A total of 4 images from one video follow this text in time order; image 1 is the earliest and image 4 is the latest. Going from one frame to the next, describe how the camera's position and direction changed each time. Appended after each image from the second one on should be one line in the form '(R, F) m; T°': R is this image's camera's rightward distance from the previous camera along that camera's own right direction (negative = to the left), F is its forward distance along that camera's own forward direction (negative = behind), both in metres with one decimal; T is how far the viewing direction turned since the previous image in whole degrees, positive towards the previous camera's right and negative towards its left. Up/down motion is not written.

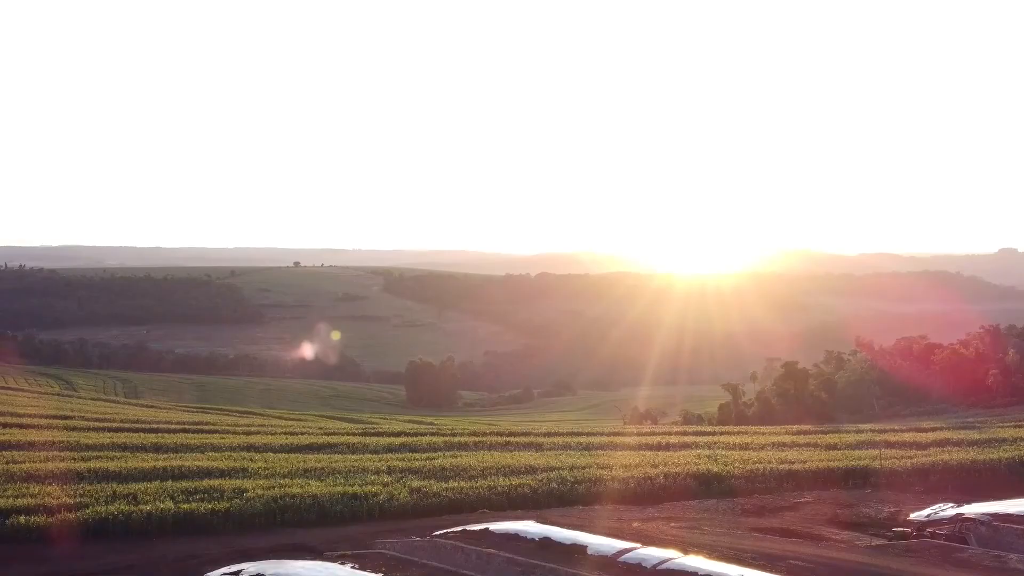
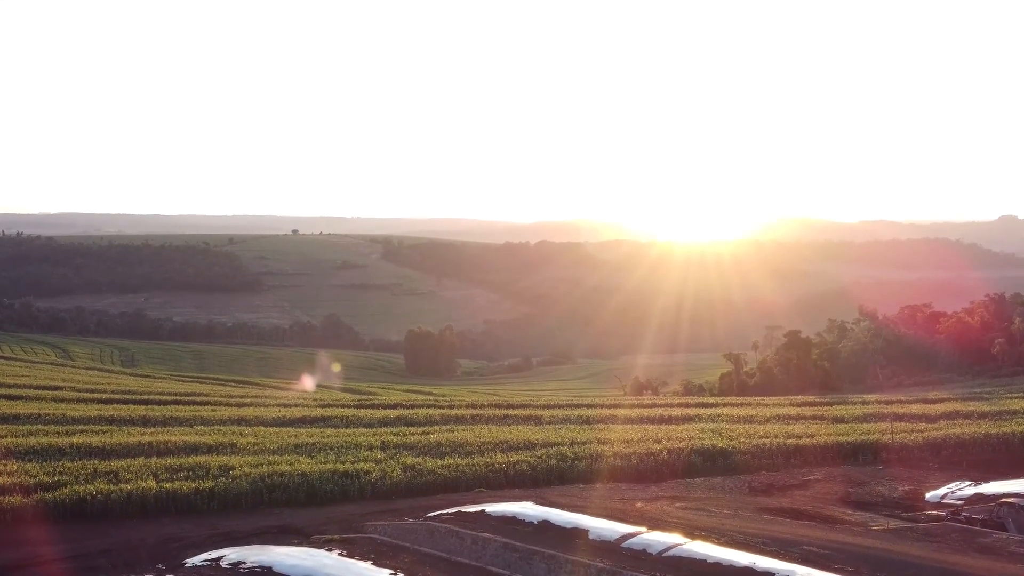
(0.0, +1.1) m; 0°
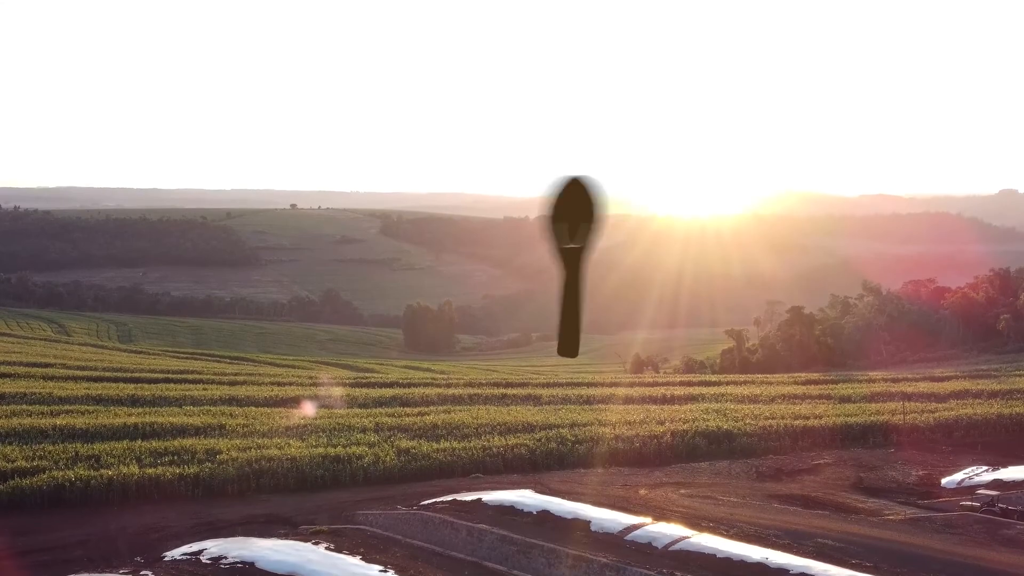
(0.0, +0.9) m; 0°
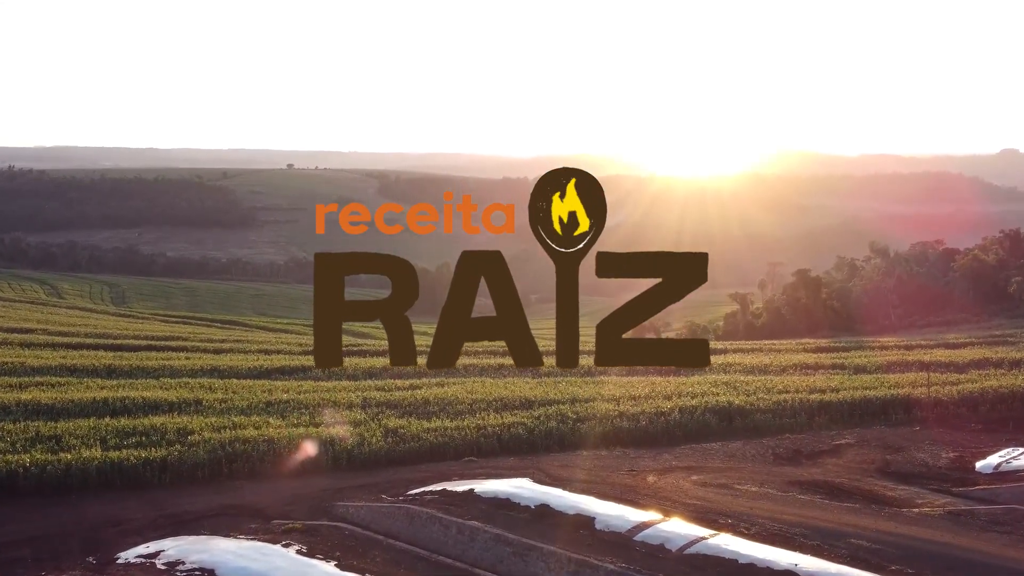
(+0.1, +1.7) m; 0°
